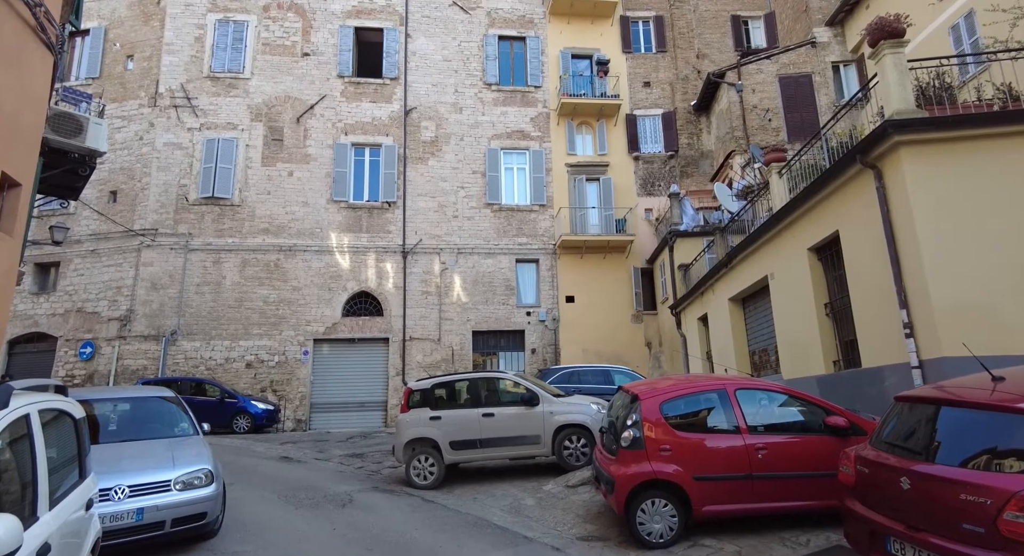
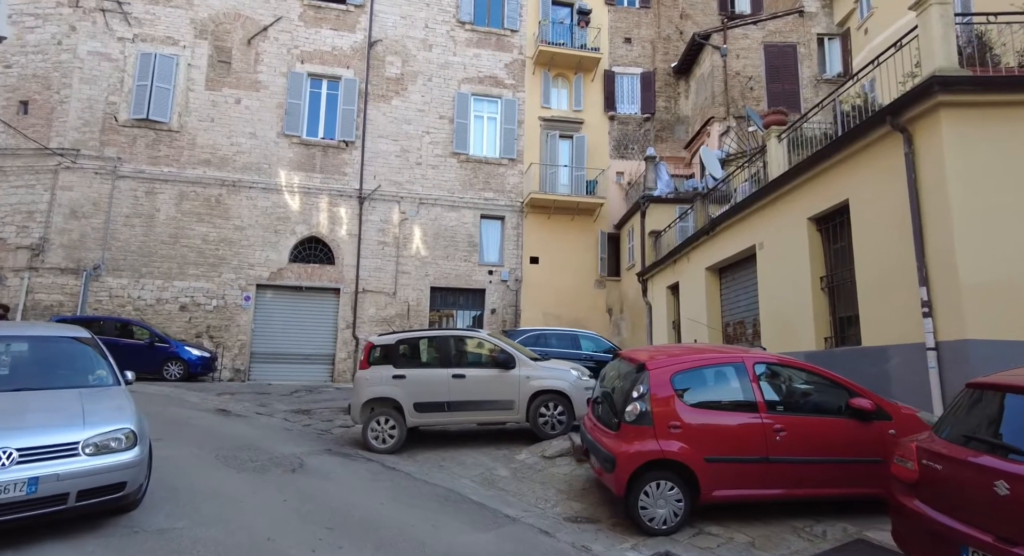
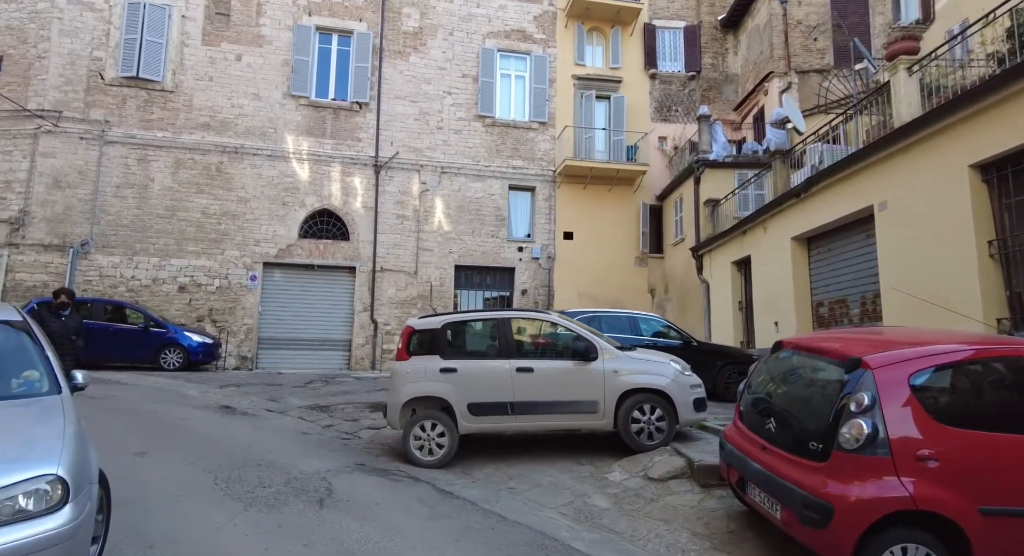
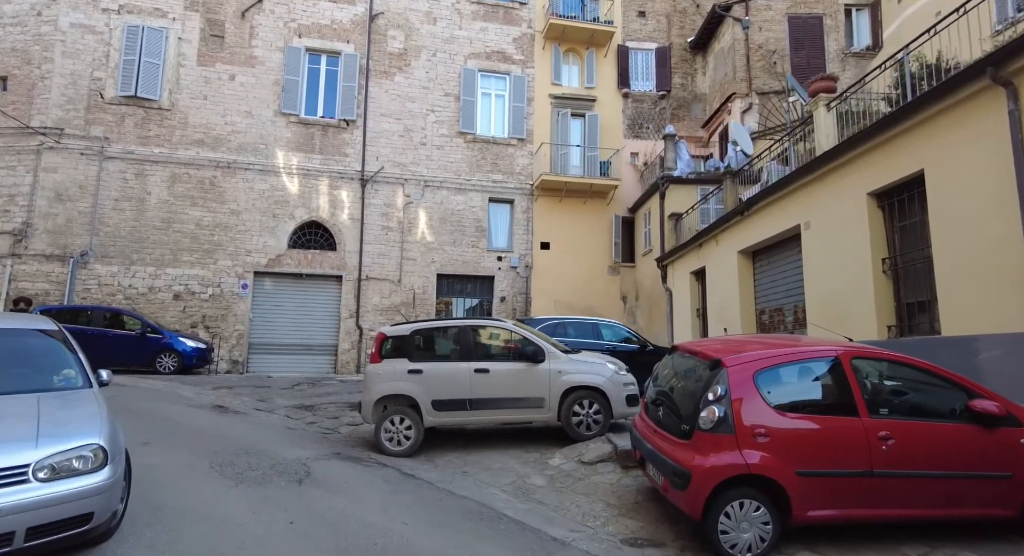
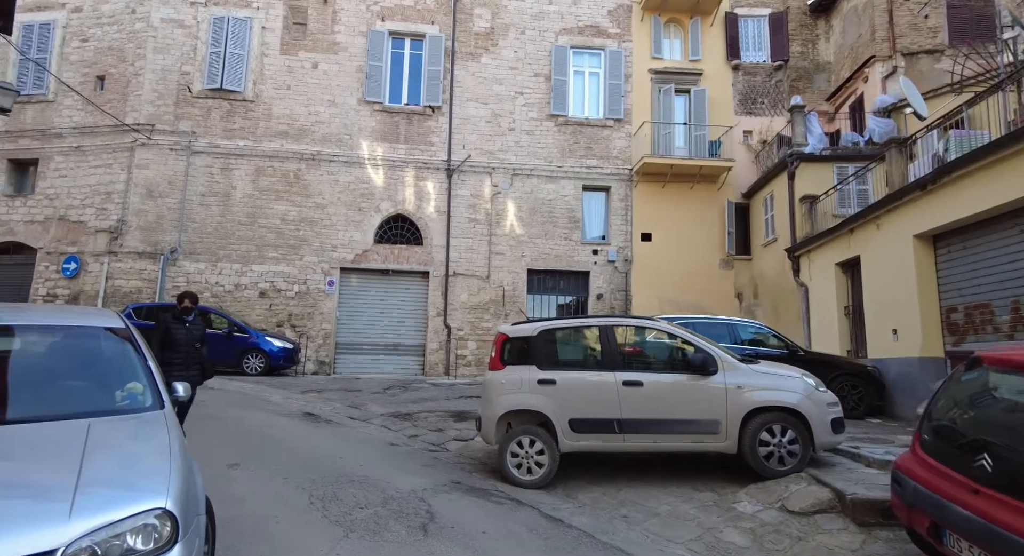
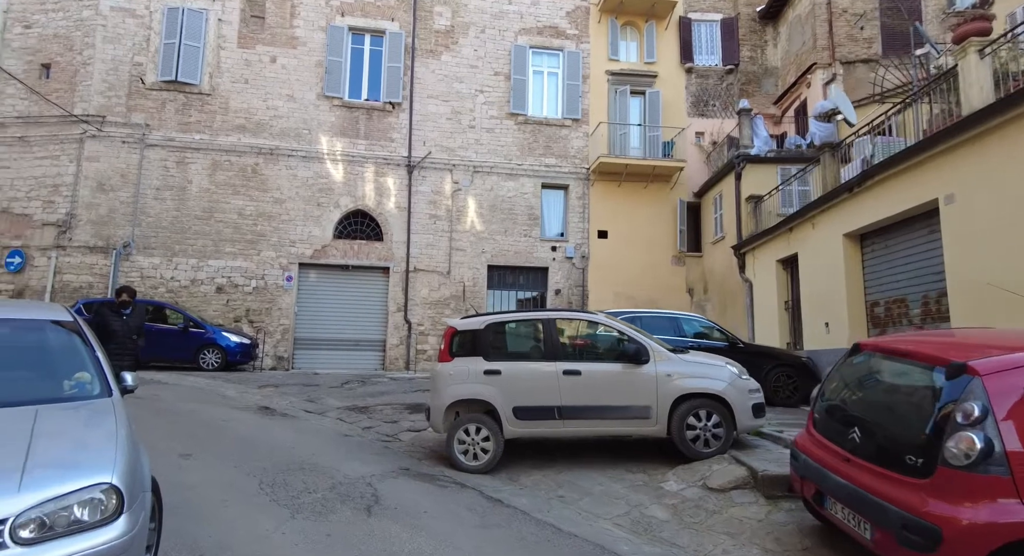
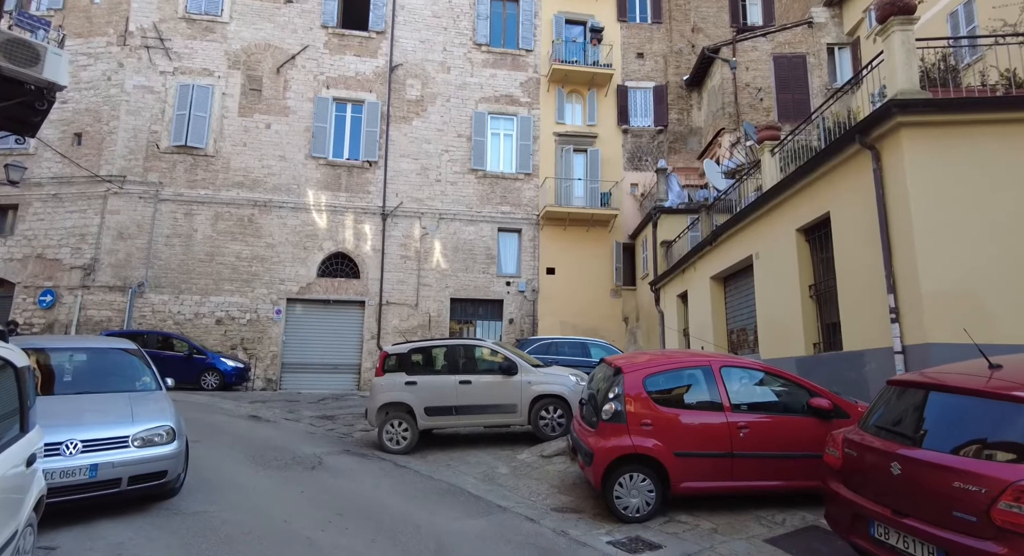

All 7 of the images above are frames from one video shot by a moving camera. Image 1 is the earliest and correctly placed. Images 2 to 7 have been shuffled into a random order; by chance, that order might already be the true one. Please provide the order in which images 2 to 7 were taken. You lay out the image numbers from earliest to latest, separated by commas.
7, 2, 4, 3, 6, 5
